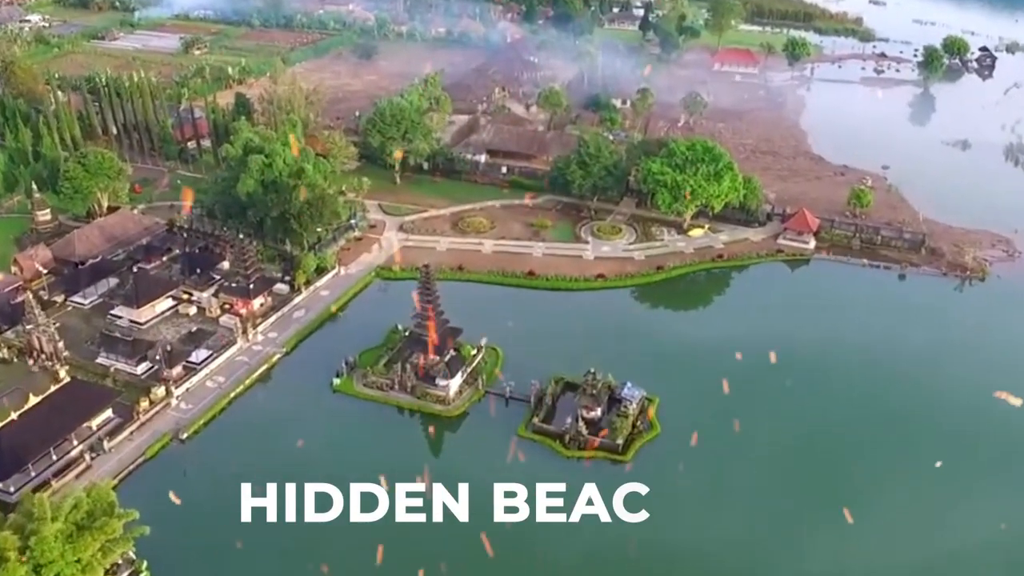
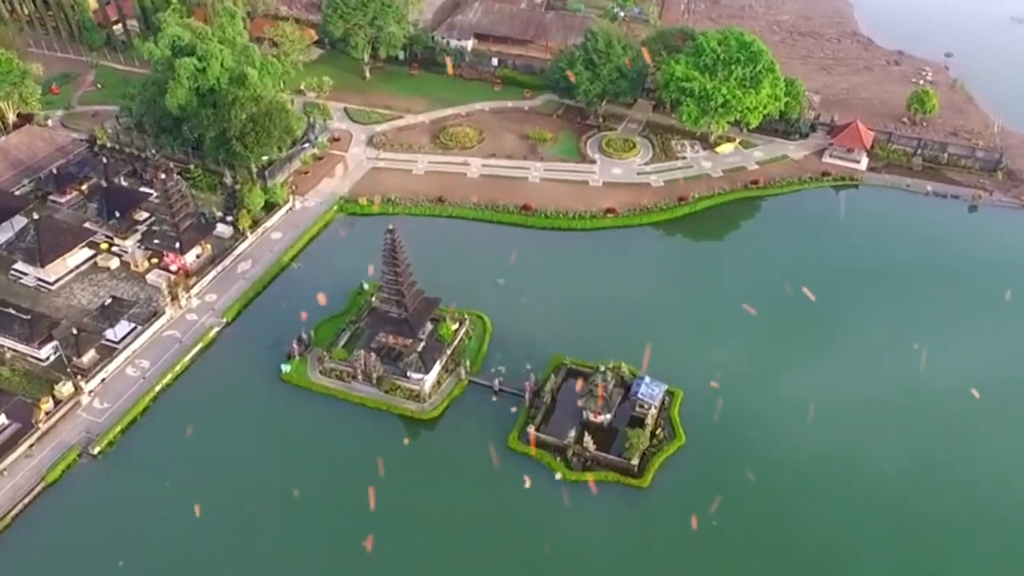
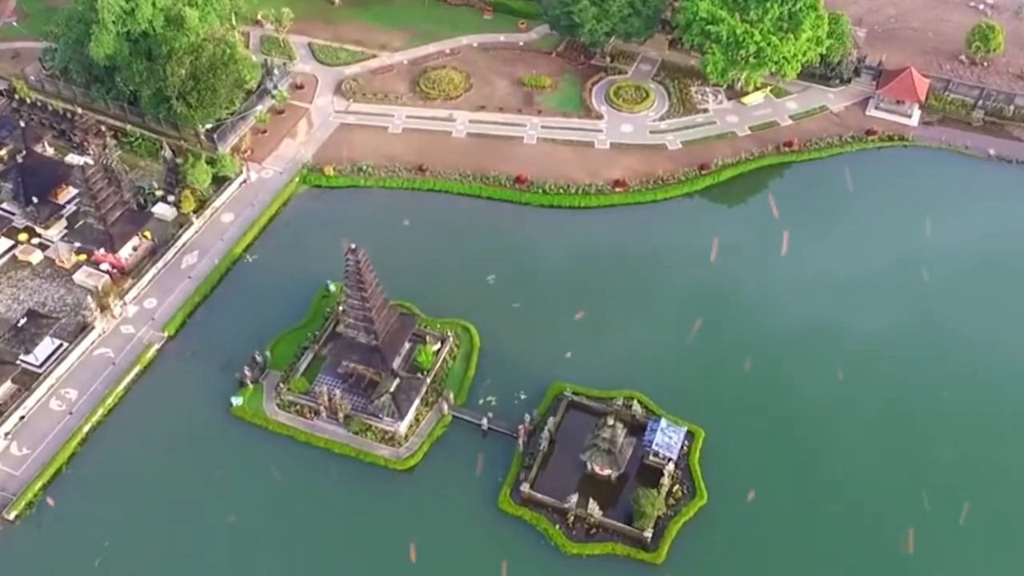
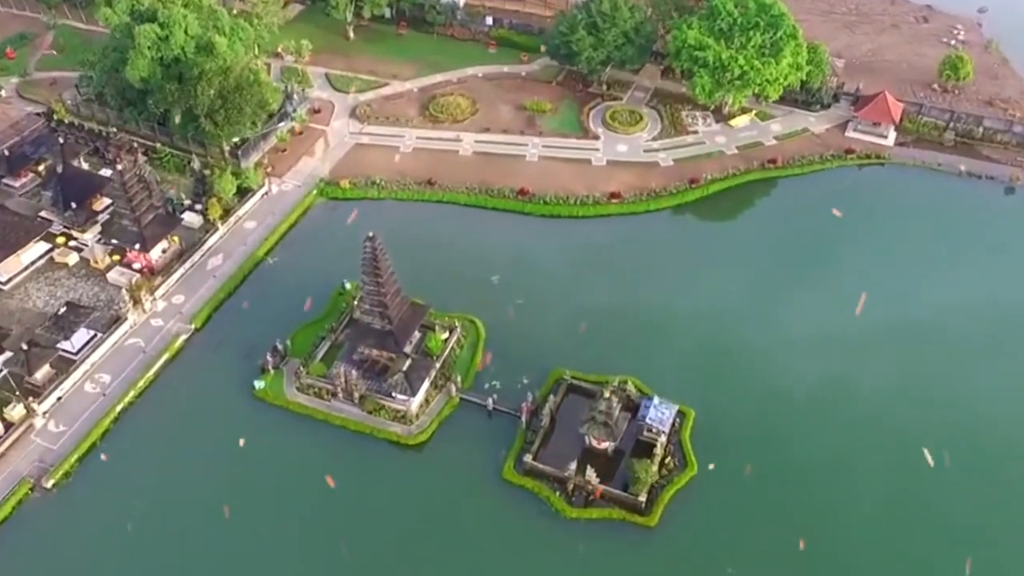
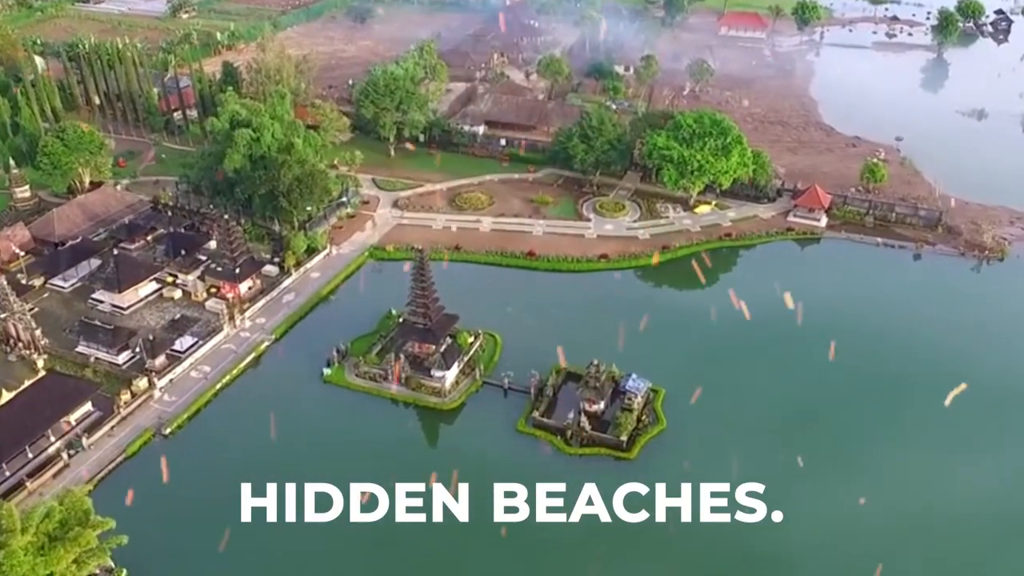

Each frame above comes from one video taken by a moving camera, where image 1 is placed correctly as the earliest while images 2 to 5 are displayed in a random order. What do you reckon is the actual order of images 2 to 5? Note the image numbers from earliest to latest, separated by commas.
5, 2, 4, 3
